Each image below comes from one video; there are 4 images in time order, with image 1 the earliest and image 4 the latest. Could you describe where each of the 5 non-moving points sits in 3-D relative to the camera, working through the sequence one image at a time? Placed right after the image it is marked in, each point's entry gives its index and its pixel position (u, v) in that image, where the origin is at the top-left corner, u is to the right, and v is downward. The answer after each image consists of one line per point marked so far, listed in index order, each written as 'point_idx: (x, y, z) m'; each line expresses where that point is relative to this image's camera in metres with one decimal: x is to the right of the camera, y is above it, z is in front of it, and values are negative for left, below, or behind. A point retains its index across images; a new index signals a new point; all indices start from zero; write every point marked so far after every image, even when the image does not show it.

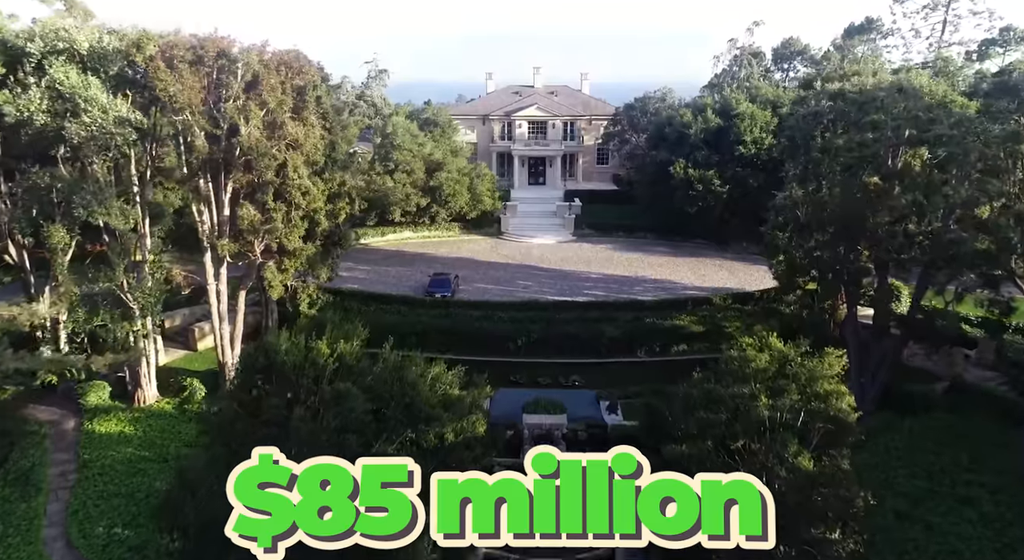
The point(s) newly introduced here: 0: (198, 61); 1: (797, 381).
0: (-8.8, +6.1, +18.7) m
1: (+6.5, -2.3, +15.2) m
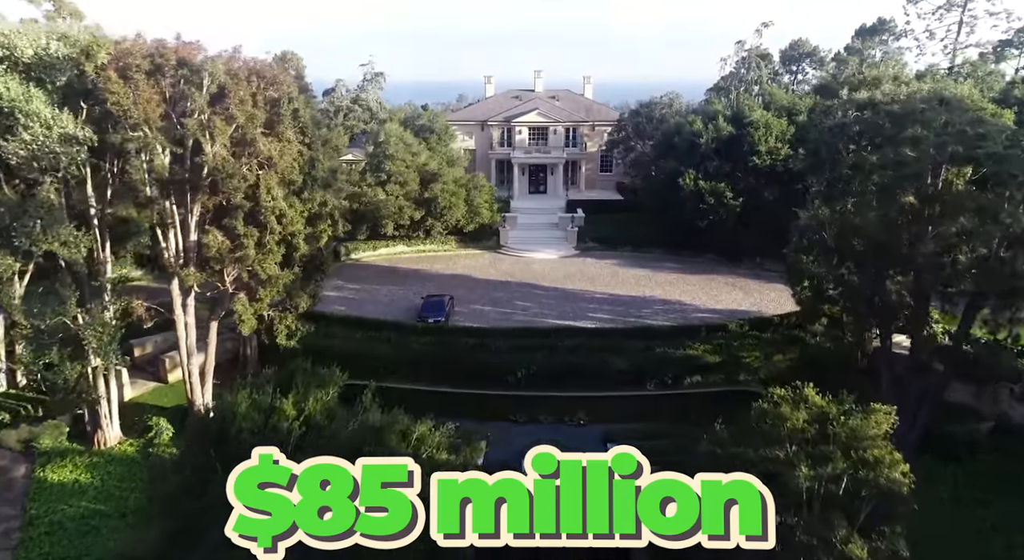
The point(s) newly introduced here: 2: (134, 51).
0: (-8.8, +5.2, +16.5) m
1: (+6.4, -3.2, +13.1) m
2: (-9.1, +5.5, +16.1) m
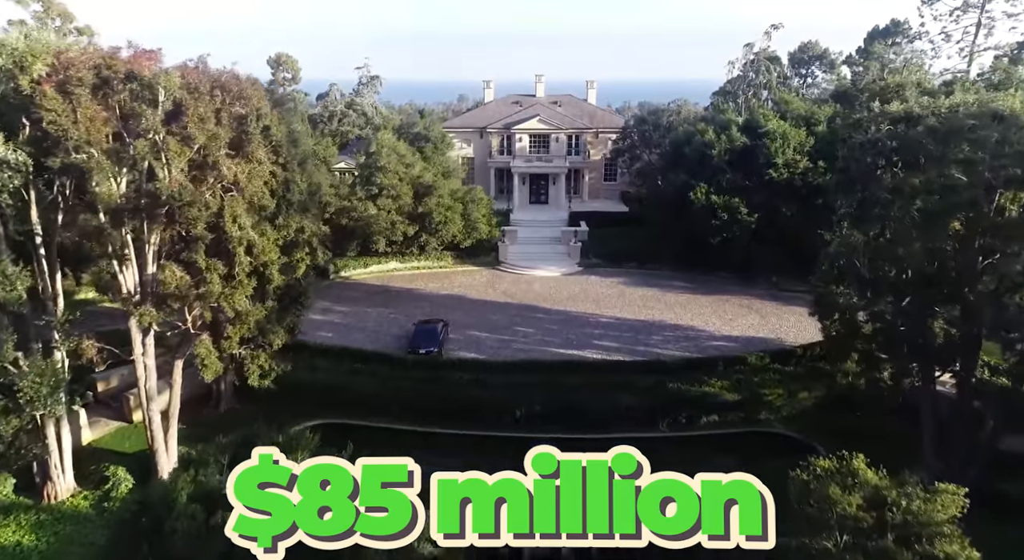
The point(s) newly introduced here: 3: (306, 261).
0: (-8.8, +4.2, +14.4) m
1: (+6.4, -4.2, +11.0) m
2: (-9.1, +4.6, +14.0) m
3: (-5.8, +0.5, +18.9) m
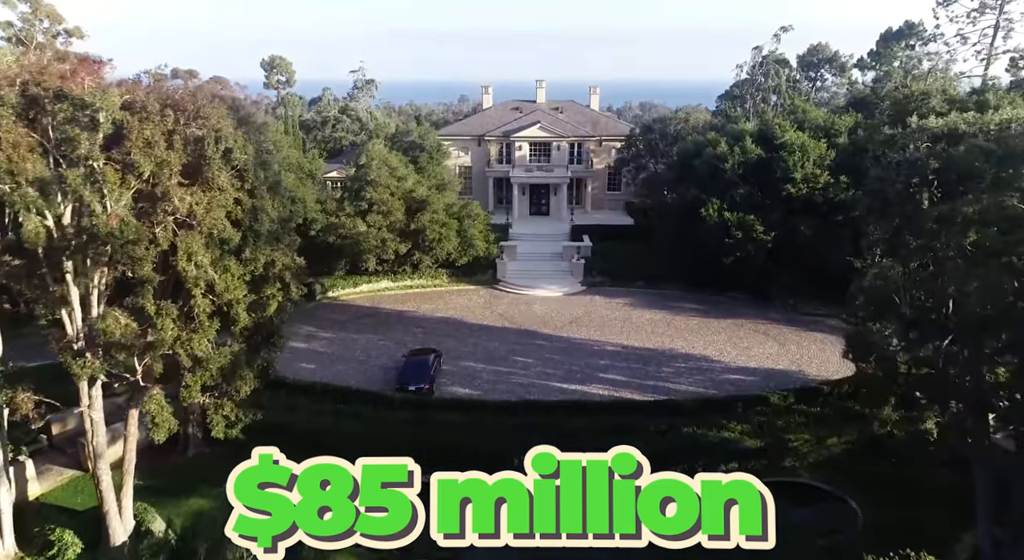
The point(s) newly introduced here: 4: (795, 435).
0: (-8.9, +3.3, +12.3) m
1: (+6.3, -5.2, +8.9) m
2: (-9.2, +3.6, +11.9) m
3: (-5.9, -0.4, +16.8) m
4: (+8.4, -4.6, +19.8) m
